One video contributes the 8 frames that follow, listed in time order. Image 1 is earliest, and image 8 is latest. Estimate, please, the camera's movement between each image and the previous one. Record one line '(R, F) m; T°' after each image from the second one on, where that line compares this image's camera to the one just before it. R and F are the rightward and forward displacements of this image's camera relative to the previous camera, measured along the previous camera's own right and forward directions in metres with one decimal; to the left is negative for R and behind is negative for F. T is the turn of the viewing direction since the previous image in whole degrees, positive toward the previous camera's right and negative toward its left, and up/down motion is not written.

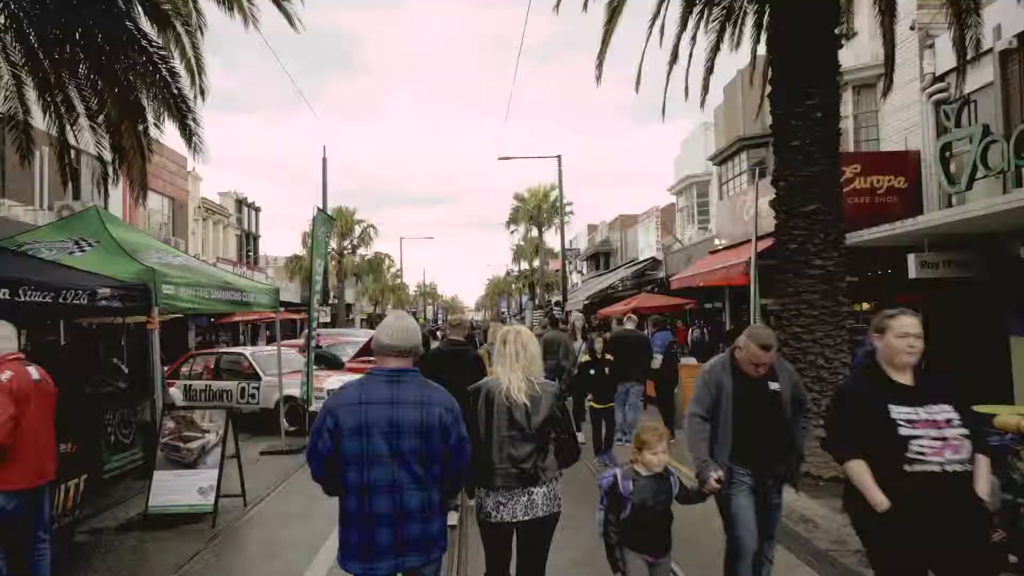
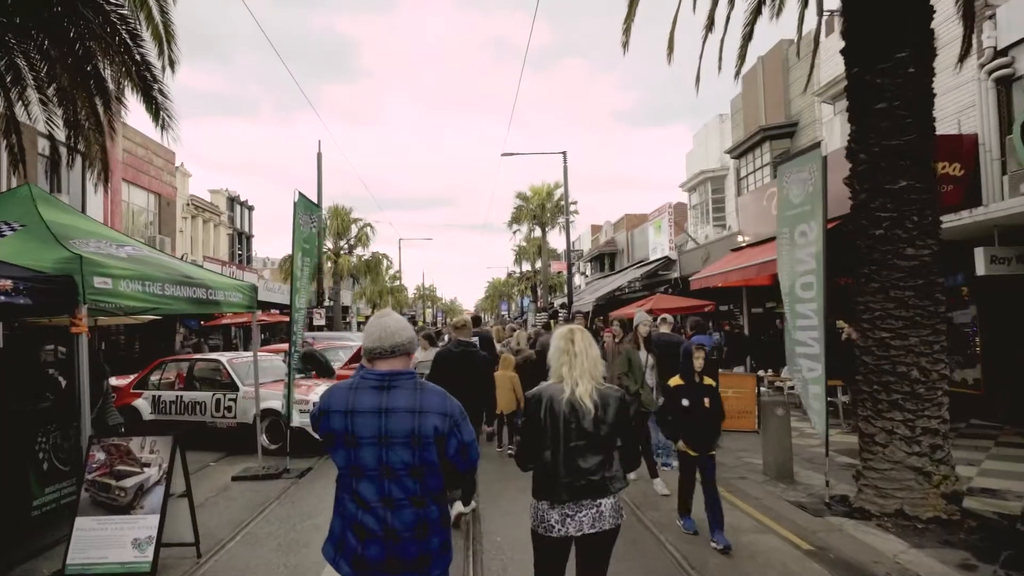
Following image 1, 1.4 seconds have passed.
(-0.2, +1.3) m; 0°
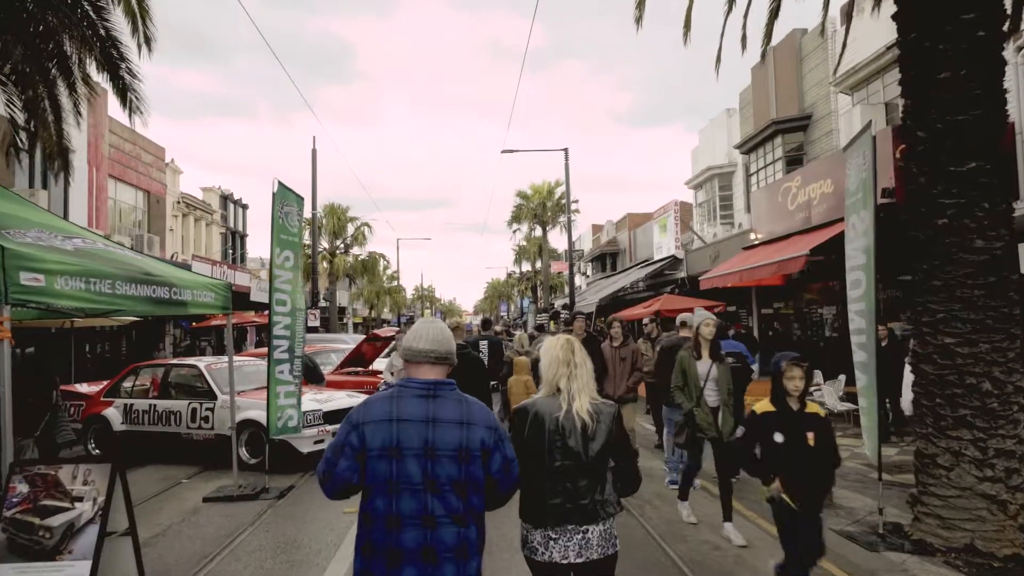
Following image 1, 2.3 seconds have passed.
(0.0, +0.8) m; 0°
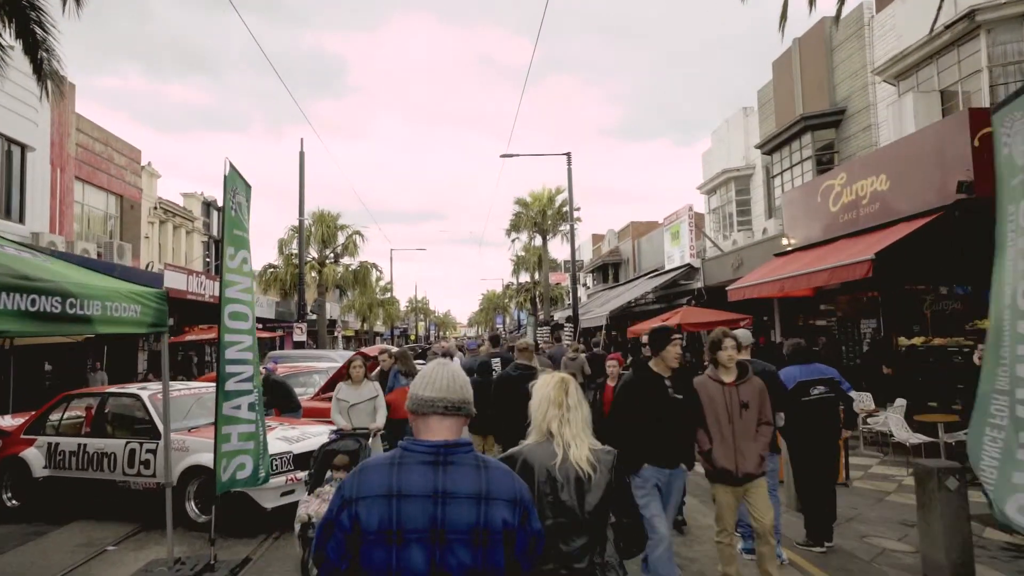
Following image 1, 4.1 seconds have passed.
(-0.2, +1.7) m; +1°
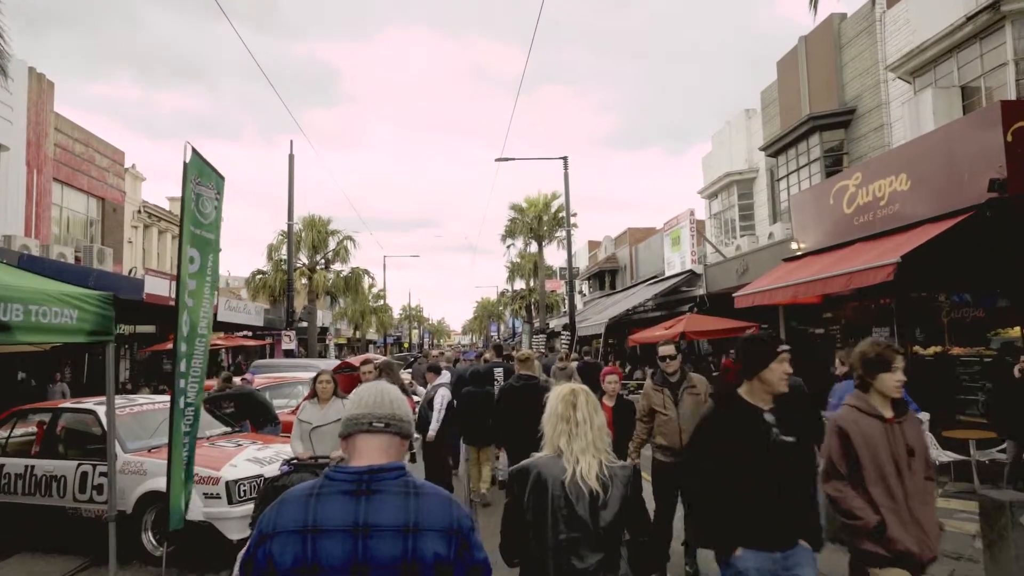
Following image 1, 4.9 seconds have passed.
(0.0, +0.7) m; 0°
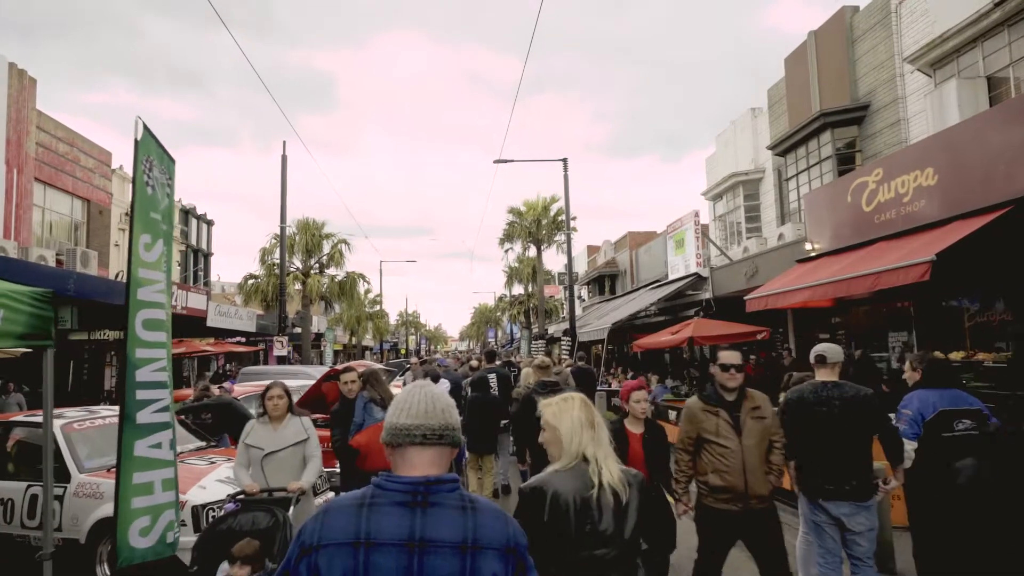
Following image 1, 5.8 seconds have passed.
(-0.1, +0.7) m; 0°
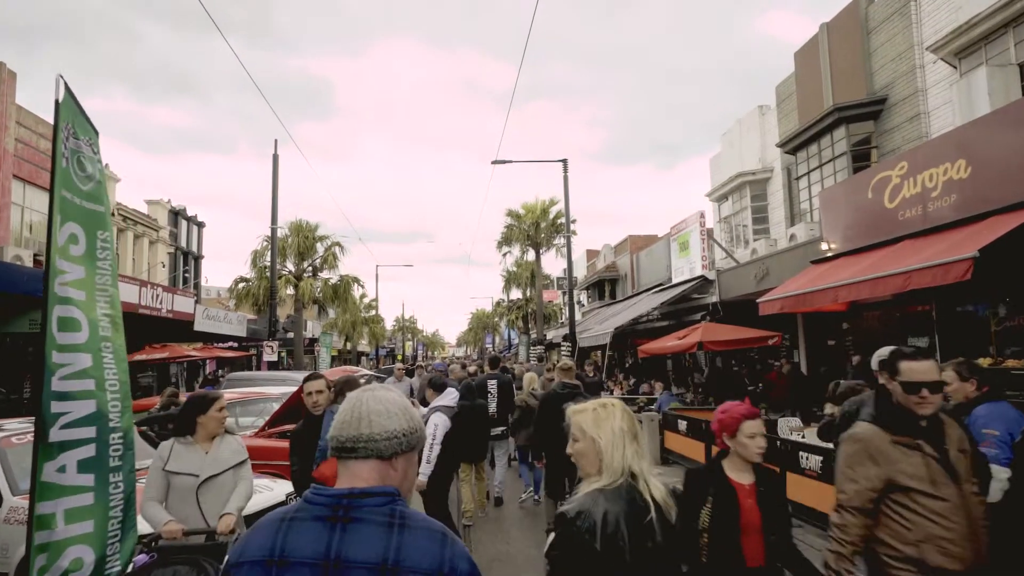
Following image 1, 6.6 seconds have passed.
(0.0, +0.7) m; 0°
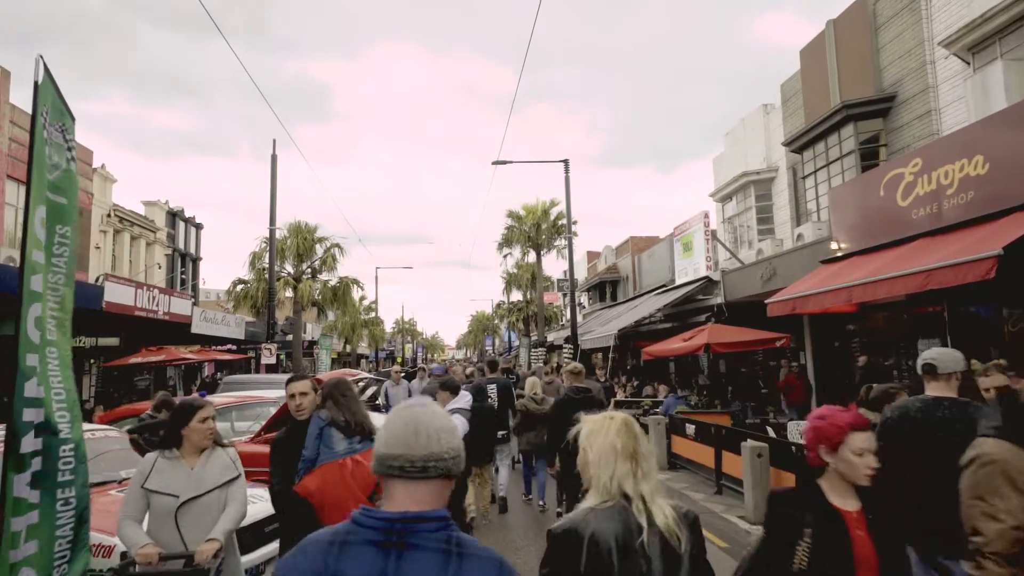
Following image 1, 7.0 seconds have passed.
(-0.1, +0.3) m; 0°
